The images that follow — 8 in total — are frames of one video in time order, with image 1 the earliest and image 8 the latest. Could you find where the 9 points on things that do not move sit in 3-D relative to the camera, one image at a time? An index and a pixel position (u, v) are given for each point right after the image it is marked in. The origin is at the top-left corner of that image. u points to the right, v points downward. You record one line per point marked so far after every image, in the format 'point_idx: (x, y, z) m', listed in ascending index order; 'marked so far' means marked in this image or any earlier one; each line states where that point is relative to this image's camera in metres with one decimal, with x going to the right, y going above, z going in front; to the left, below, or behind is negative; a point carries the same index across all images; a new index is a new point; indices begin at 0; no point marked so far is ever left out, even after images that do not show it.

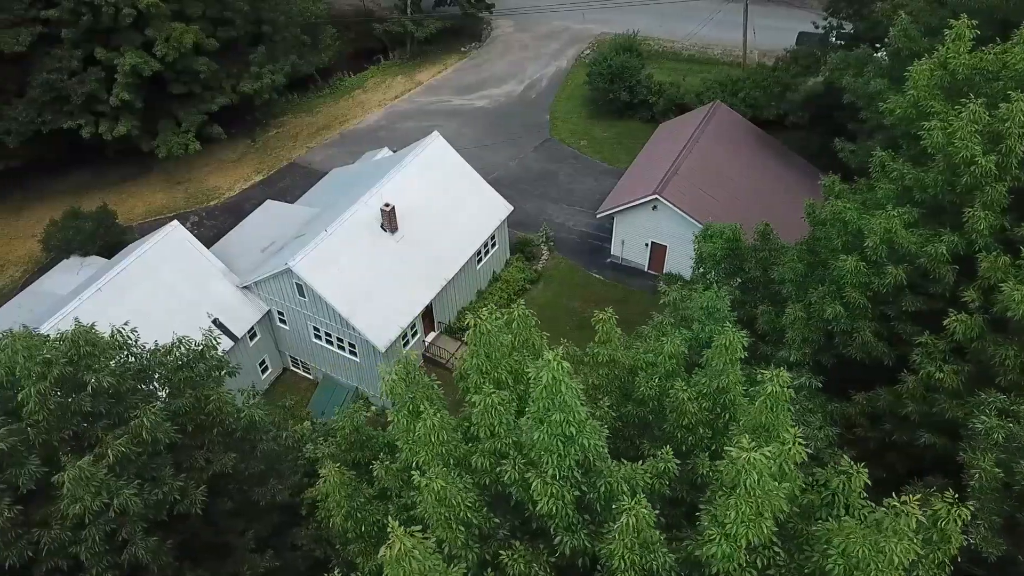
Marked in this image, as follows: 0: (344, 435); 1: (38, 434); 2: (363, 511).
0: (-1.5, -1.3, +9.1) m
1: (-3.6, -1.1, +7.5) m
2: (-1.1, -1.6, +7.2) m
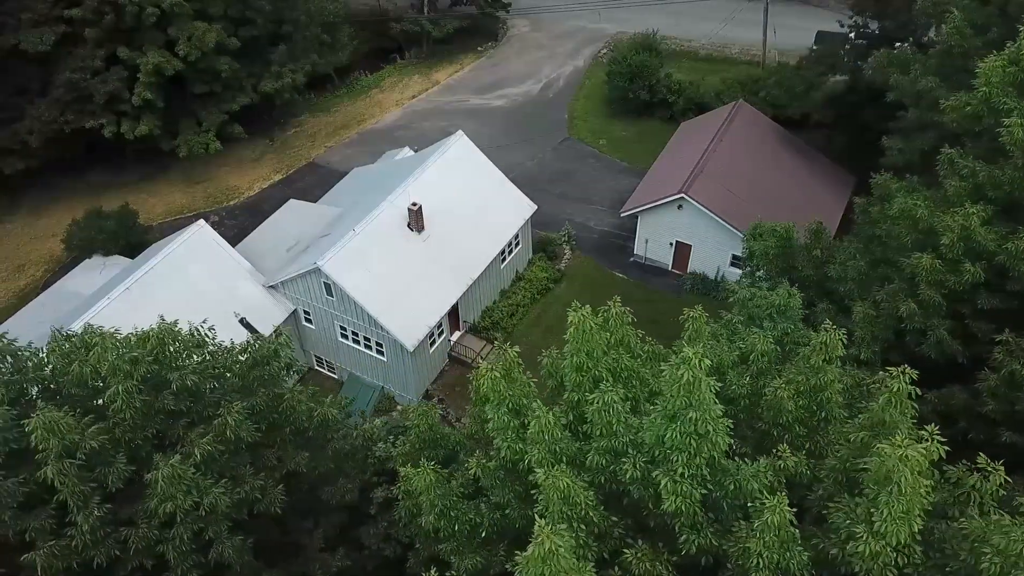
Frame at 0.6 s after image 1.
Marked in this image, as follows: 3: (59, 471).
0: (-0.8, -1.3, +9.0) m
1: (-2.9, -1.1, +7.4) m
2: (-0.4, -1.6, +7.2) m
3: (-3.1, -1.3, +6.9) m
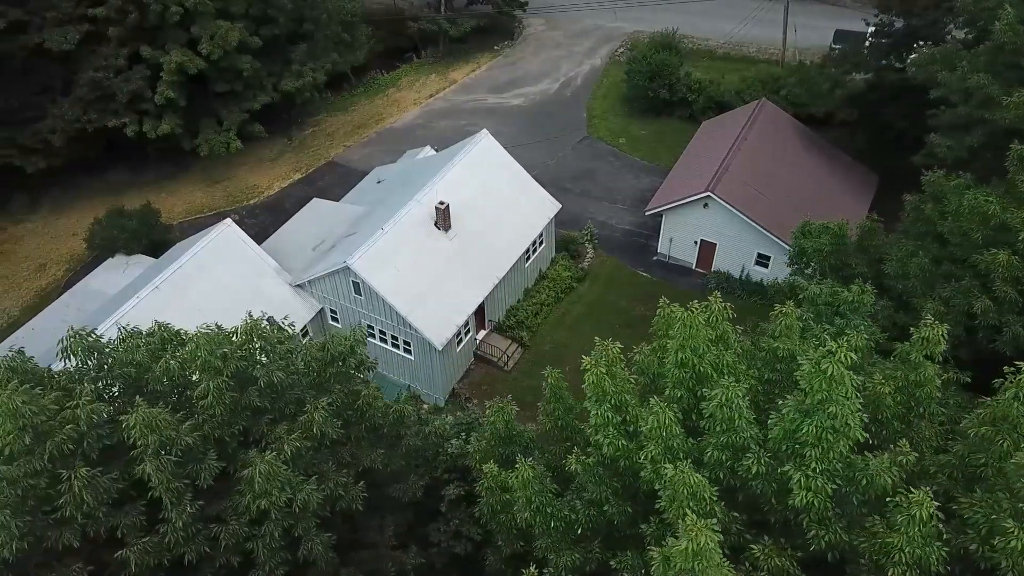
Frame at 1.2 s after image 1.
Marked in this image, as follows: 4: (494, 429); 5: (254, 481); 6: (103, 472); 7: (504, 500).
0: (-0.2, -1.3, +9.0) m
1: (-2.2, -1.0, +7.4) m
2: (+0.3, -1.6, +7.1) m
3: (-2.4, -1.2, +6.9) m
4: (-0.2, -1.3, +9.1) m
5: (-1.8, -1.4, +7.1) m
6: (-2.9, -1.3, +7.1) m
7: (-0.1, -1.7, +8.0) m
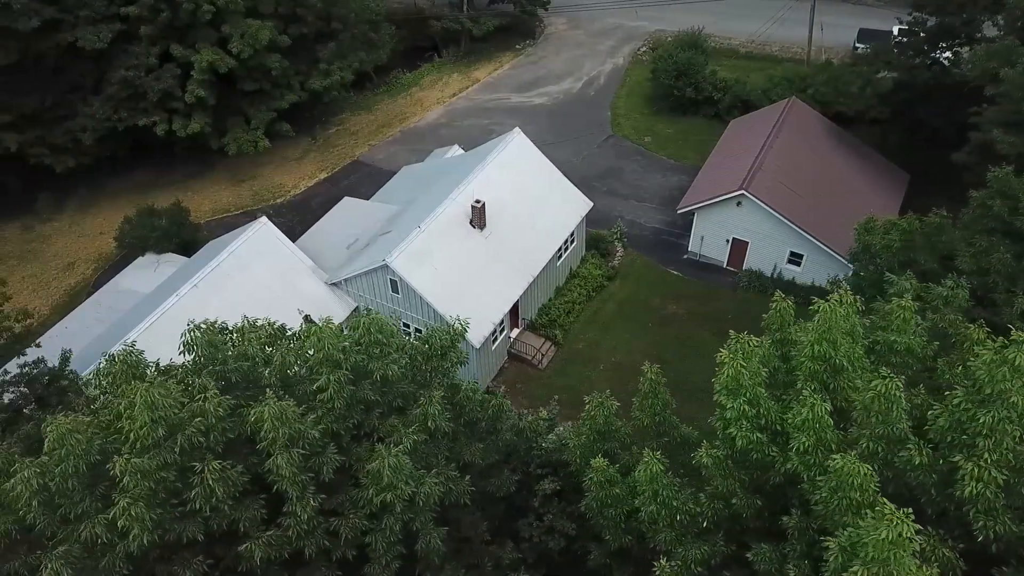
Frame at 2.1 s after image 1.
0: (+0.7, -1.2, +9.0) m
1: (-1.3, -1.0, +7.4) m
2: (+1.2, -1.5, +7.1) m
3: (-1.5, -1.2, +6.9) m
4: (+0.7, -1.2, +9.0) m
5: (-0.9, -1.3, +7.1) m
6: (-2.1, -1.3, +7.1) m
7: (+0.8, -1.7, +8.0) m
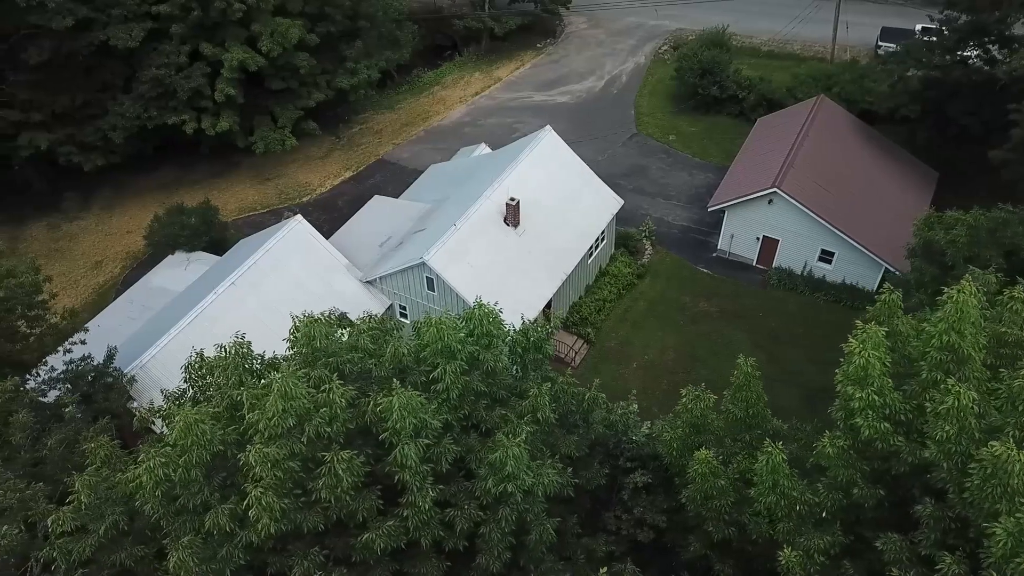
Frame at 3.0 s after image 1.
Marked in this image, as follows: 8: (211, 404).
0: (+1.6, -1.2, +9.0) m
1: (-0.5, -0.9, +7.4) m
2: (+2.0, -1.4, +7.1) m
3: (-0.7, -1.1, +6.9) m
4: (+1.6, -1.2, +9.1) m
5: (-0.1, -1.3, +7.1) m
6: (-1.2, -1.2, +7.2) m
7: (+1.7, -1.6, +8.1) m
8: (-2.3, -0.9, +7.6) m
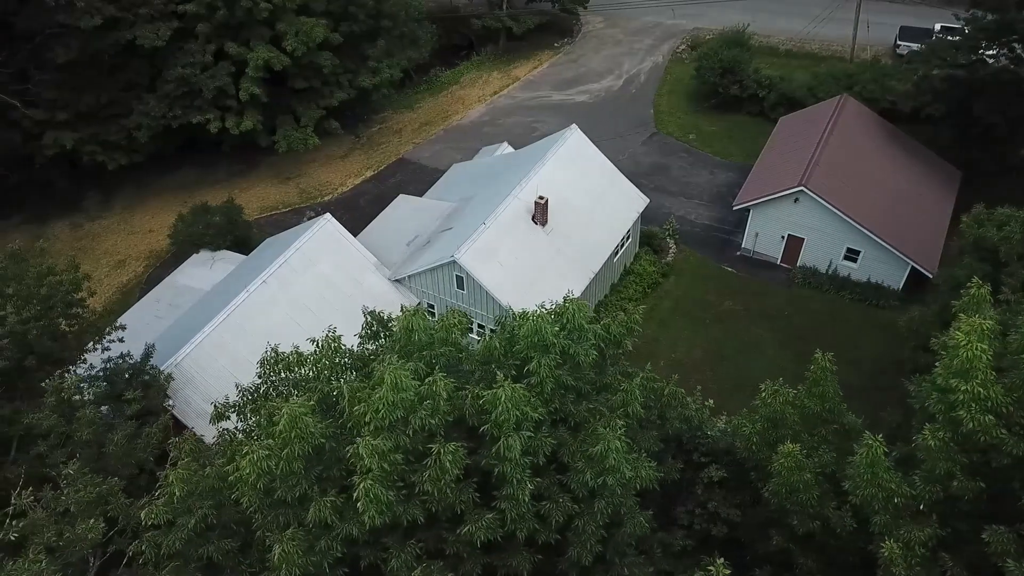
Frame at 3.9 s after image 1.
0: (+2.3, -1.1, +9.0) m
1: (+0.2, -0.9, +7.5) m
2: (+2.7, -1.4, +7.2) m
3: (0.0, -1.1, +6.9) m
4: (+2.3, -1.1, +9.1) m
5: (+0.6, -1.2, +7.2) m
6: (-0.5, -1.2, +7.2) m
7: (+2.4, -1.5, +8.1) m
8: (-1.6, -0.8, +7.7) m
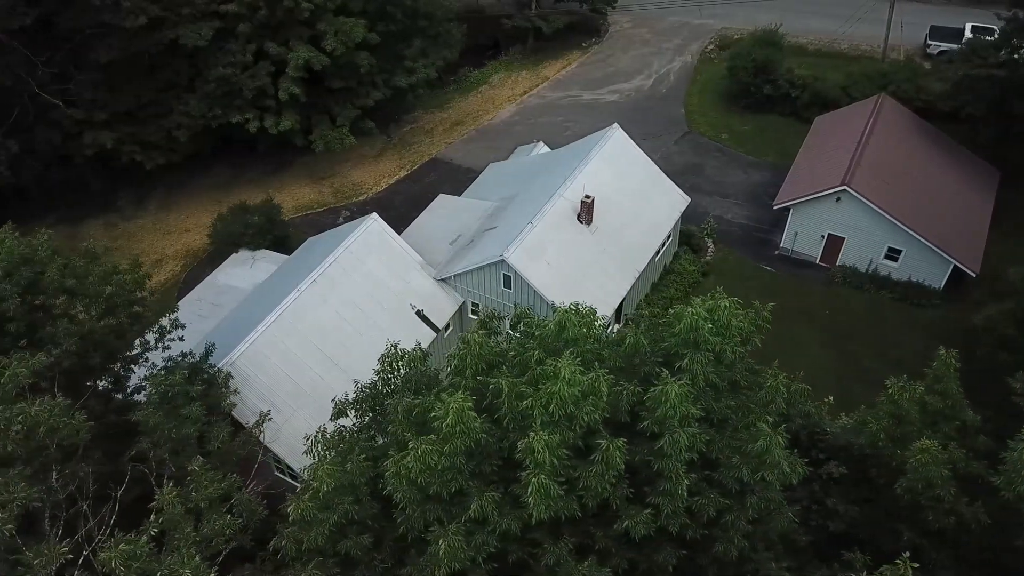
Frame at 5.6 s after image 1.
0: (+3.4, -1.1, +9.1) m
1: (+1.4, -0.8, +7.5) m
2: (+3.8, -1.4, +7.2) m
3: (+1.2, -1.1, +7.0) m
4: (+3.4, -1.1, +9.1) m
5: (+1.7, -1.2, +7.2) m
6: (+0.6, -1.1, +7.3) m
7: (+3.5, -1.5, +8.1) m
8: (-0.4, -0.8, +7.7) m
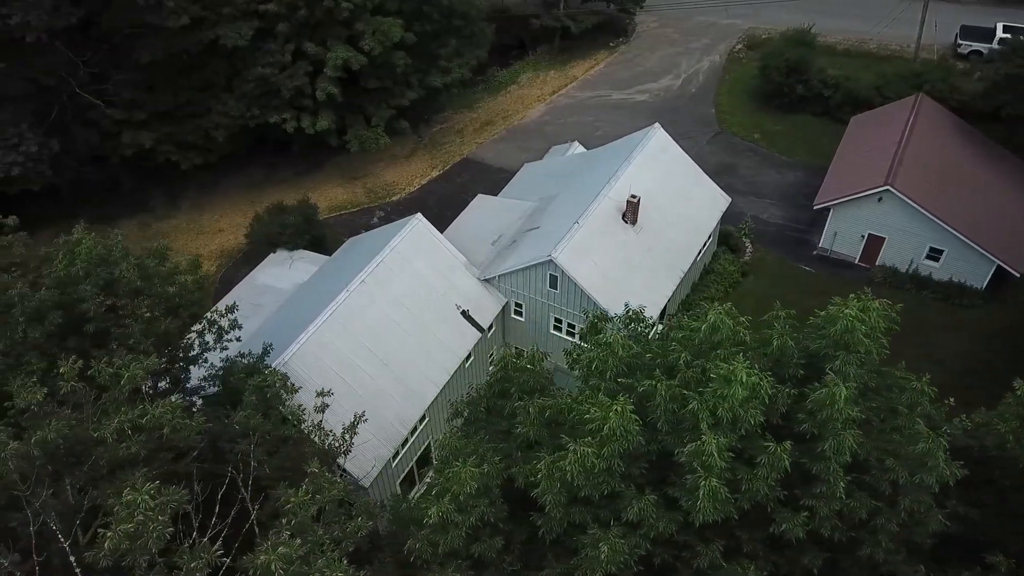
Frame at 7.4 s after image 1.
0: (+4.5, -1.1, +9.0) m
1: (+2.5, -0.9, +7.5) m
2: (+5.0, -1.4, +7.2) m
3: (+2.3, -1.1, +6.9) m
4: (+4.5, -1.1, +9.1) m
5: (+2.9, -1.2, +7.2) m
6: (+1.7, -1.2, +7.2) m
7: (+4.6, -1.5, +8.1) m
8: (+0.7, -0.8, +7.7) m
